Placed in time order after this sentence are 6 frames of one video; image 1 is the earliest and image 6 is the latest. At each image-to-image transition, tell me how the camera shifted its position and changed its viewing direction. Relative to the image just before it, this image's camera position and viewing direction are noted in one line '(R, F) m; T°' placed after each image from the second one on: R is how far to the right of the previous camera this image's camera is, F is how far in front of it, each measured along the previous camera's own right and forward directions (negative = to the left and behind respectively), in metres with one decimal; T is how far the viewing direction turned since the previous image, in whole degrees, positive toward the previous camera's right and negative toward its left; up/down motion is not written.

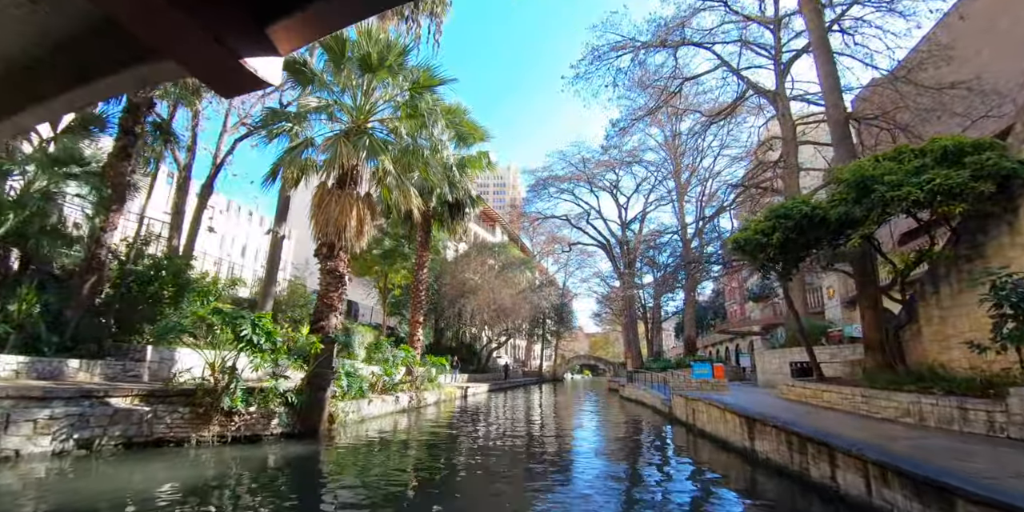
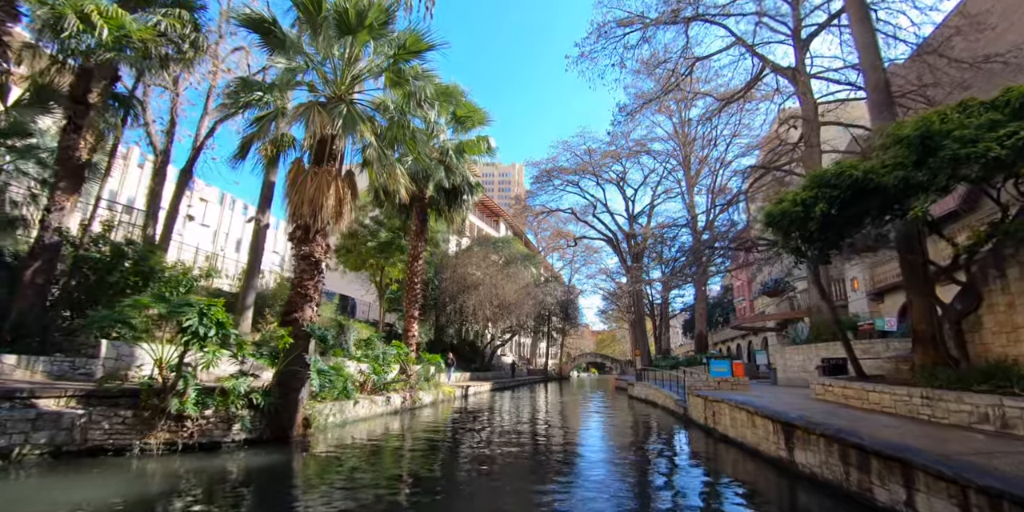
(+0.2, +1.2) m; -1°
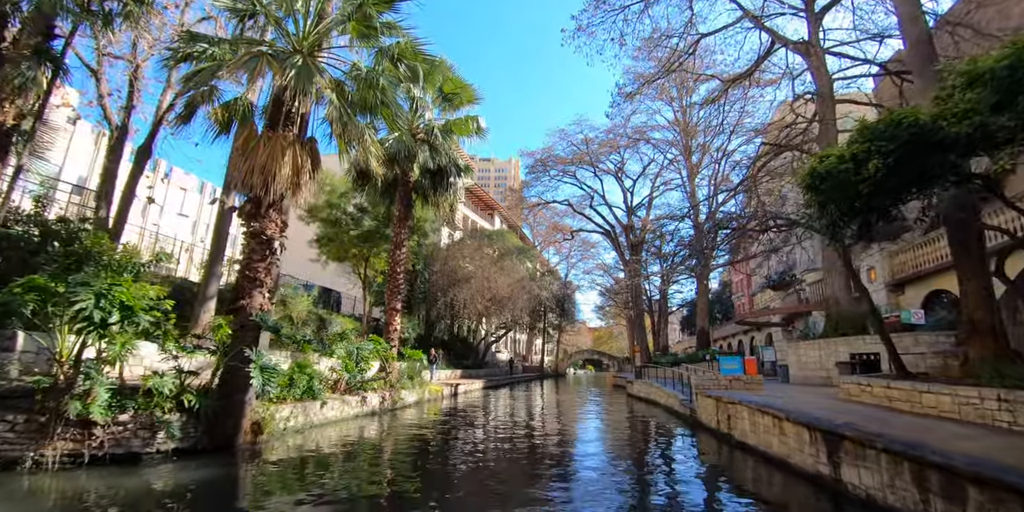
(+0.2, +1.4) m; 0°
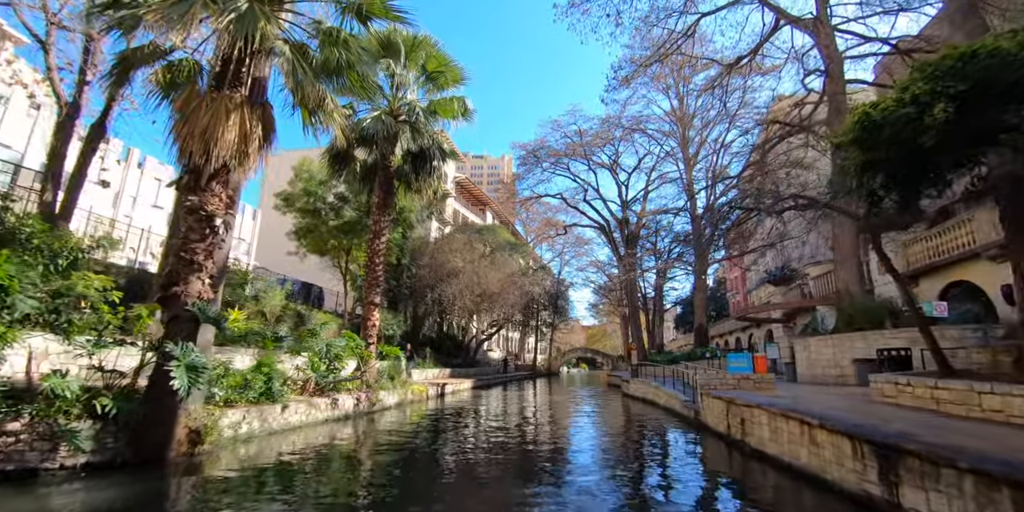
(+0.2, +1.2) m; +1°
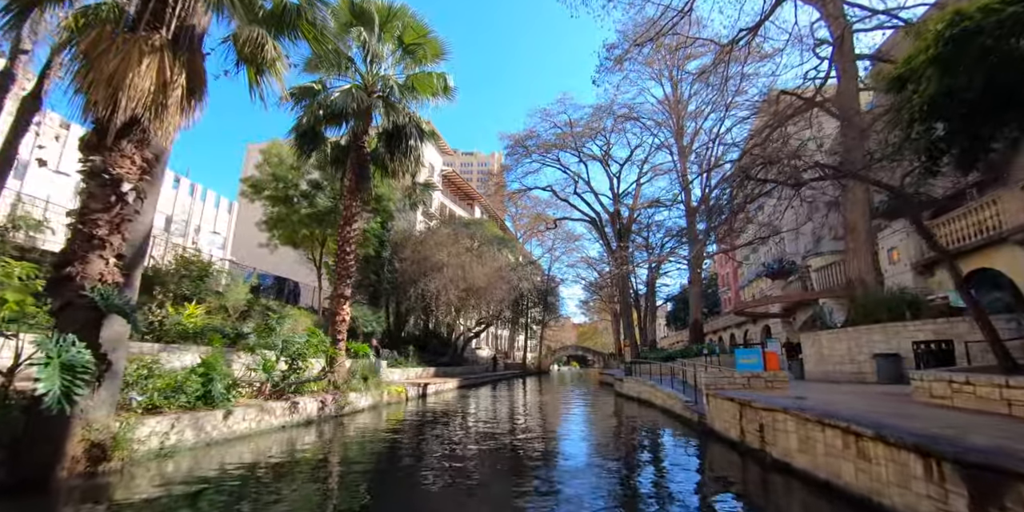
(+0.2, +1.2) m; +1°
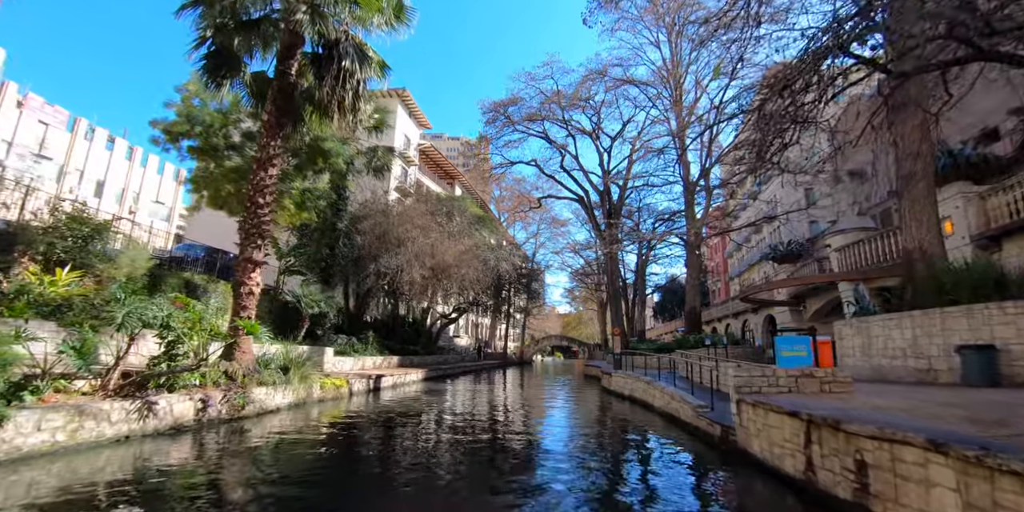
(+0.5, +2.9) m; +1°
